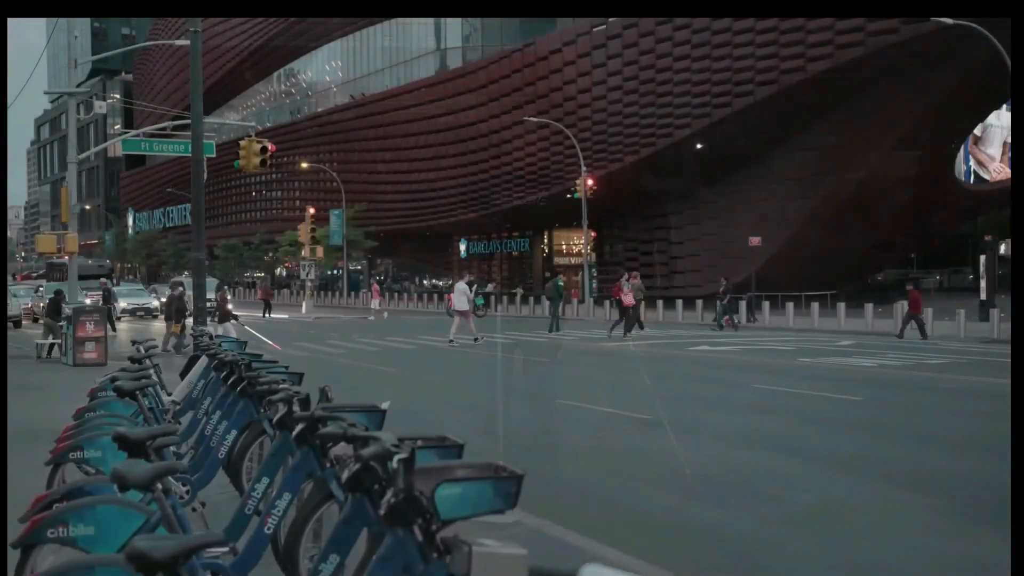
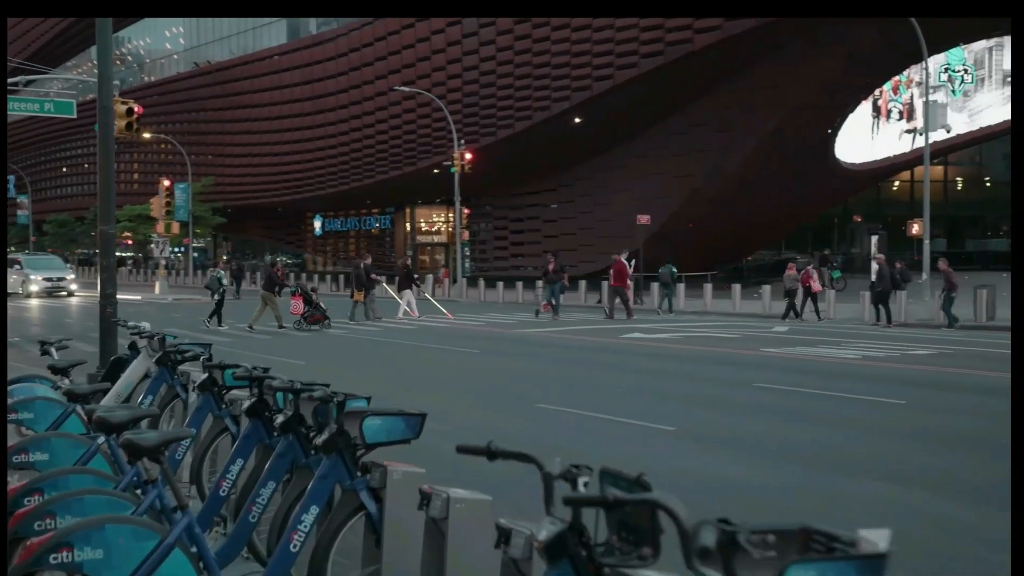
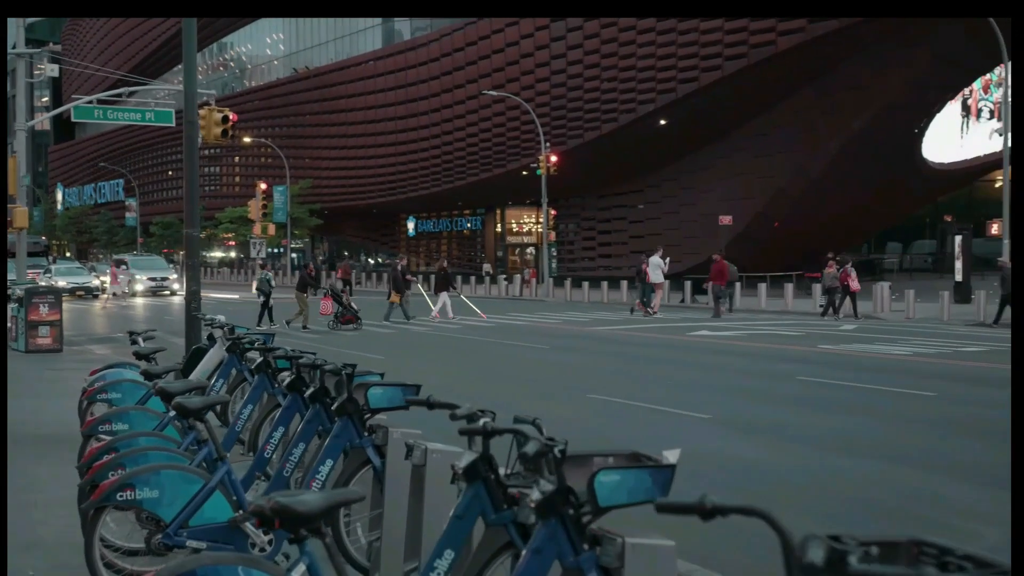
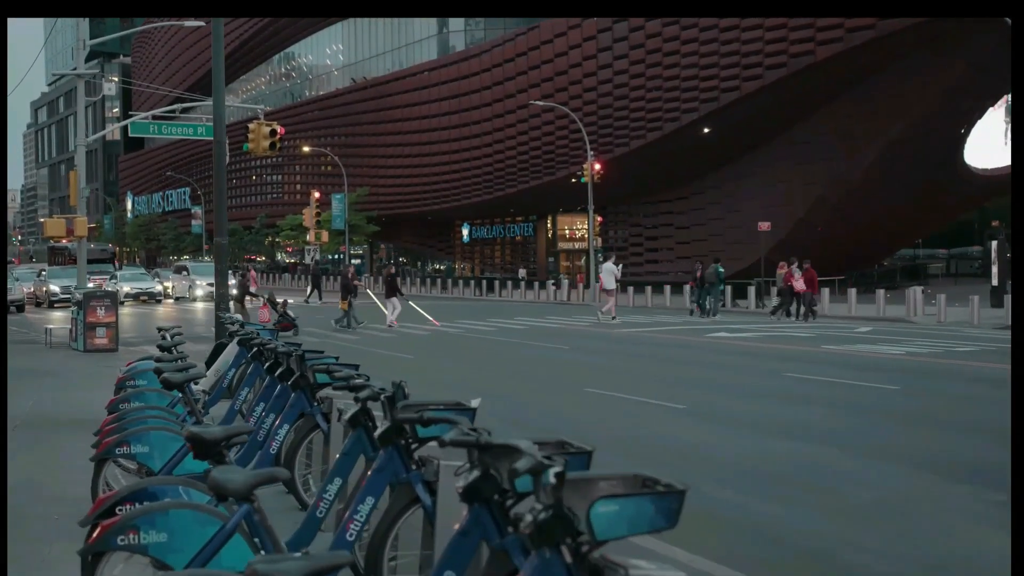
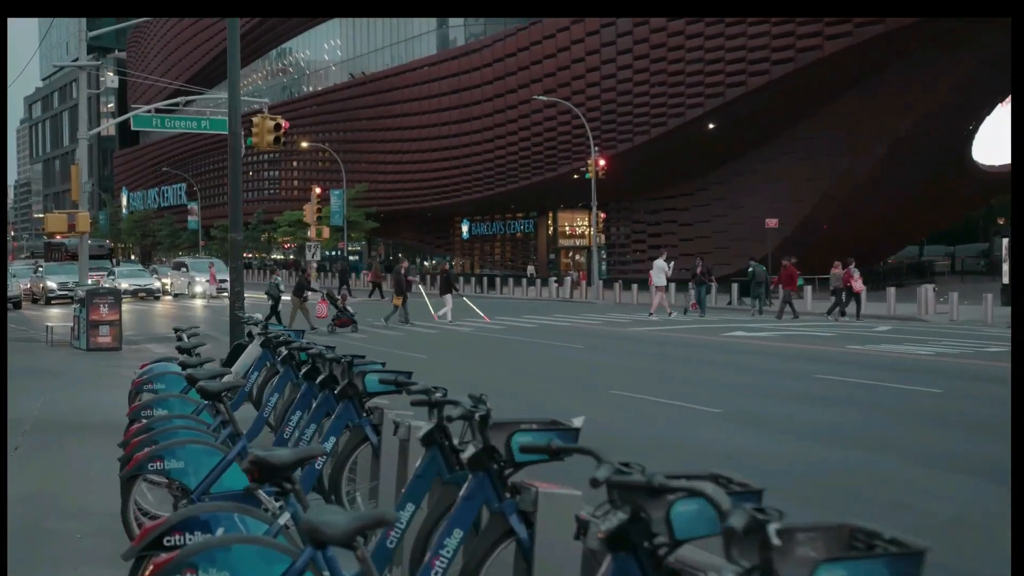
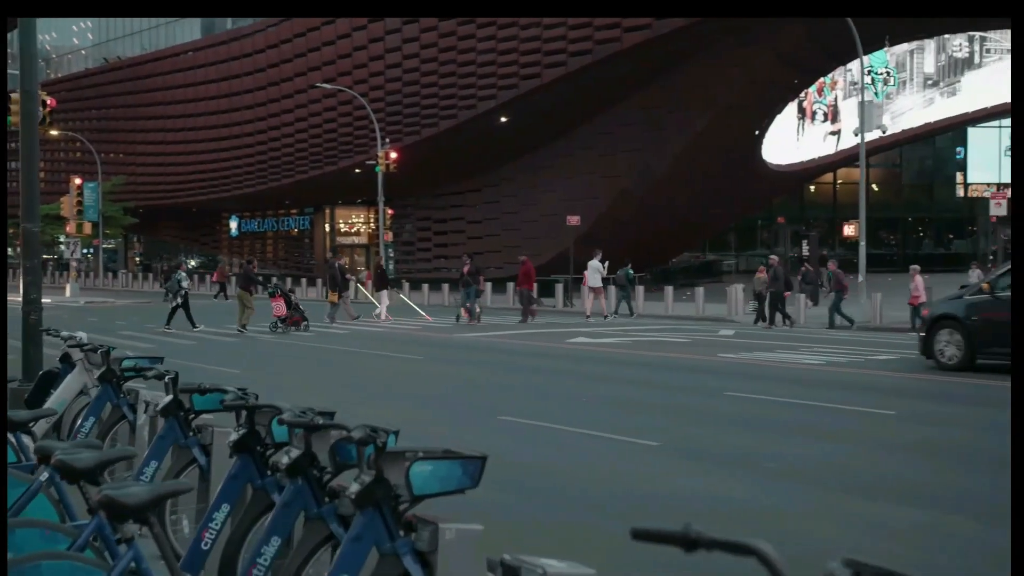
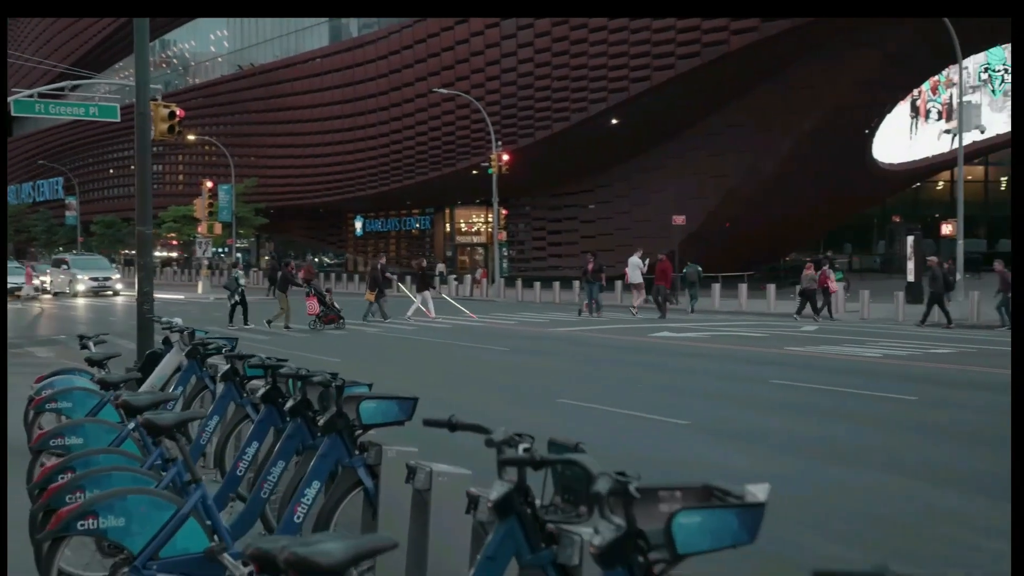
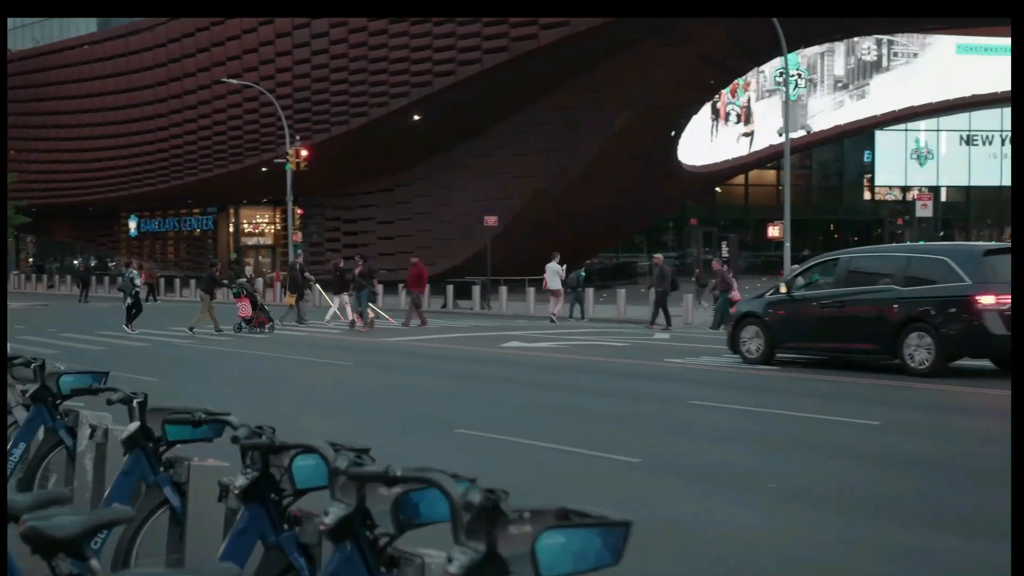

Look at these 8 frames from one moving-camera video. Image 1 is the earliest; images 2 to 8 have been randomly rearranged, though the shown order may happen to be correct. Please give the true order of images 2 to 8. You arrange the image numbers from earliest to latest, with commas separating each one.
4, 5, 3, 7, 2, 6, 8
